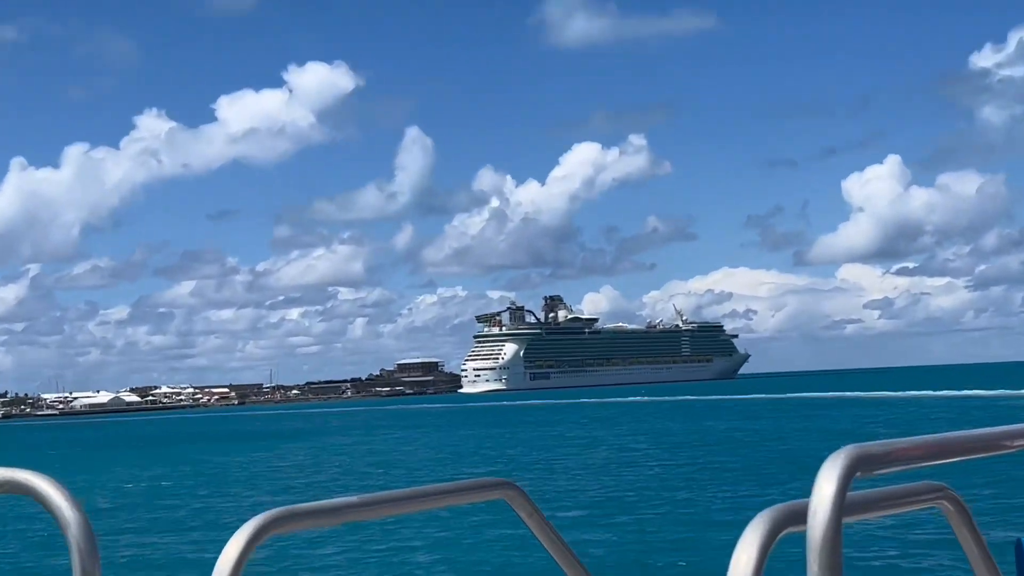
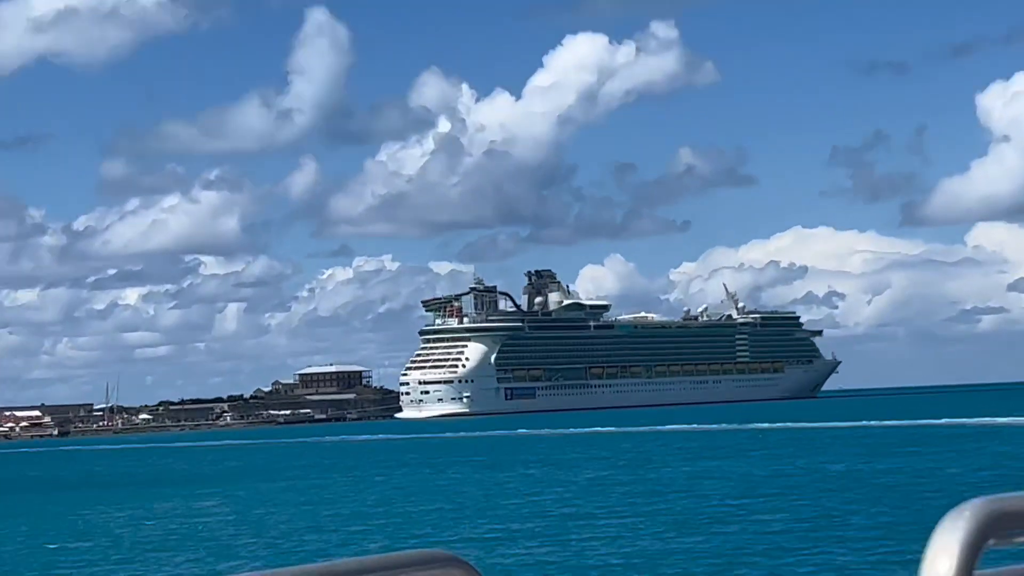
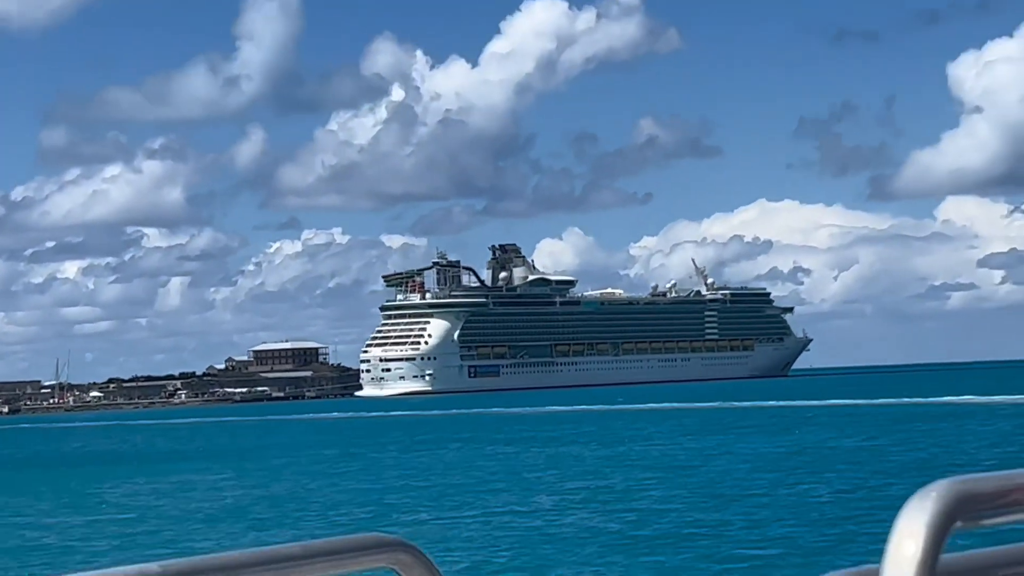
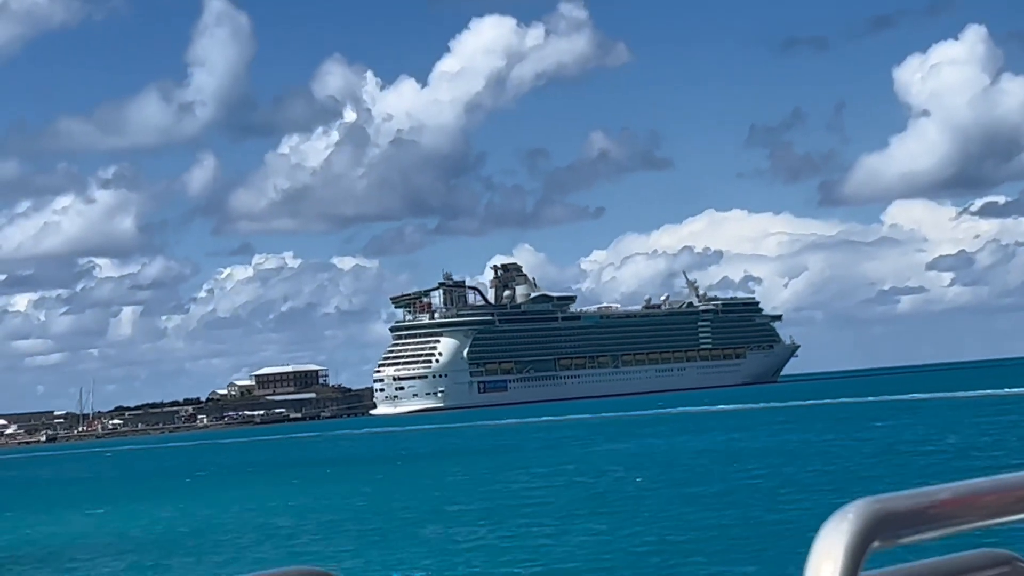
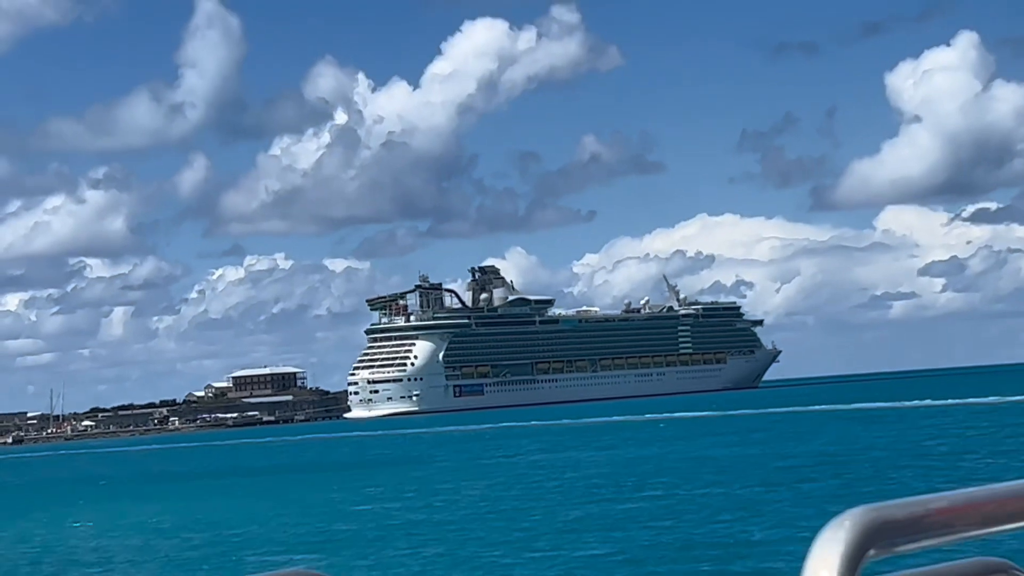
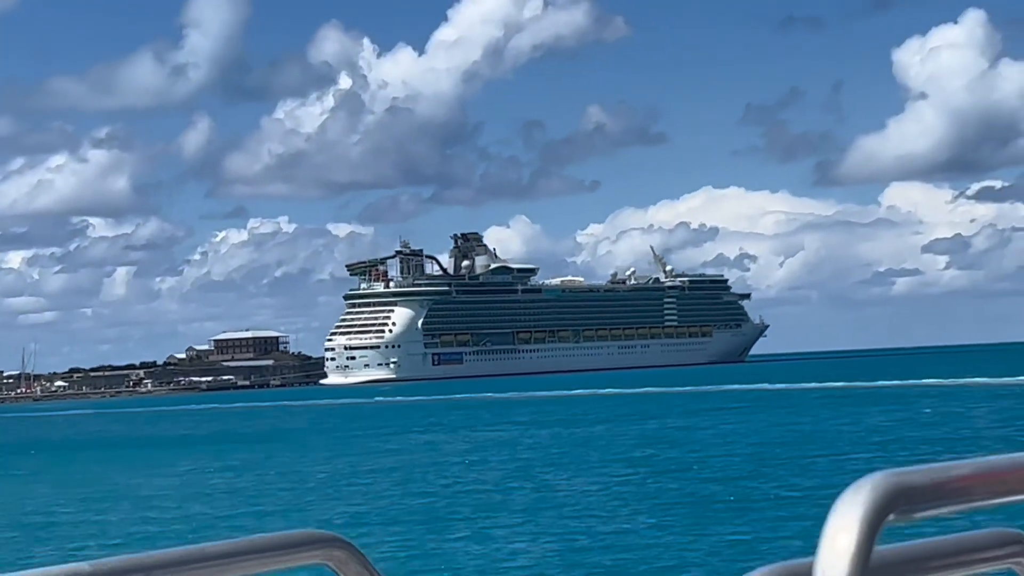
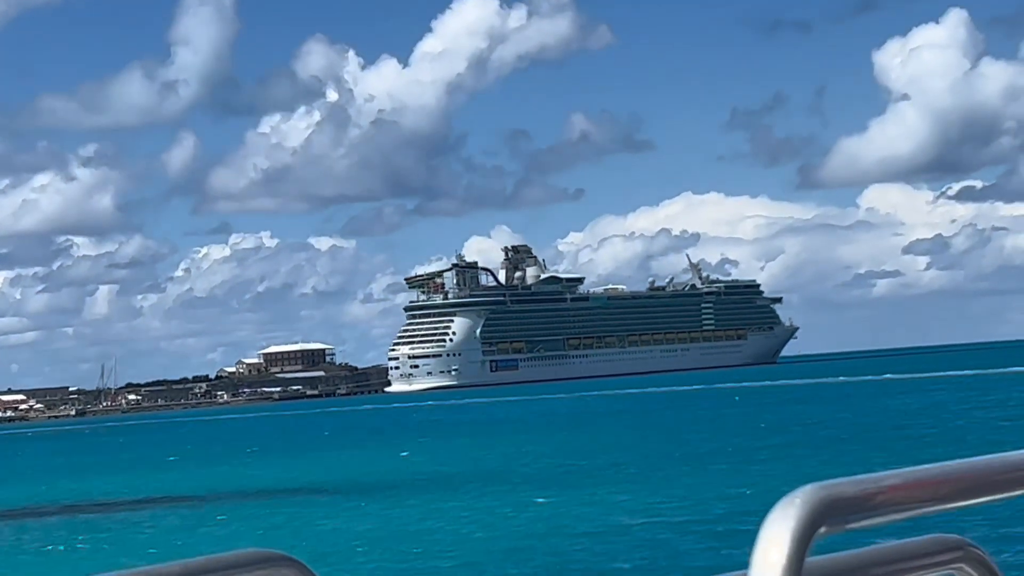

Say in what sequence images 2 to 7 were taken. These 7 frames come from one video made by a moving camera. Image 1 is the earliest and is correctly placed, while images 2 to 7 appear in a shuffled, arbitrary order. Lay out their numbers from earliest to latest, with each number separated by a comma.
2, 3, 6, 5, 4, 7
